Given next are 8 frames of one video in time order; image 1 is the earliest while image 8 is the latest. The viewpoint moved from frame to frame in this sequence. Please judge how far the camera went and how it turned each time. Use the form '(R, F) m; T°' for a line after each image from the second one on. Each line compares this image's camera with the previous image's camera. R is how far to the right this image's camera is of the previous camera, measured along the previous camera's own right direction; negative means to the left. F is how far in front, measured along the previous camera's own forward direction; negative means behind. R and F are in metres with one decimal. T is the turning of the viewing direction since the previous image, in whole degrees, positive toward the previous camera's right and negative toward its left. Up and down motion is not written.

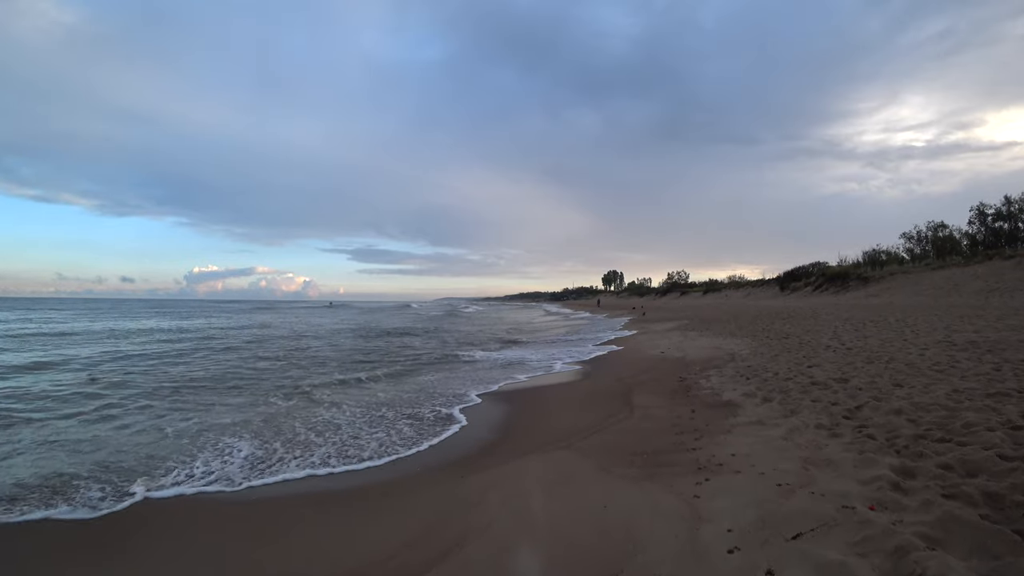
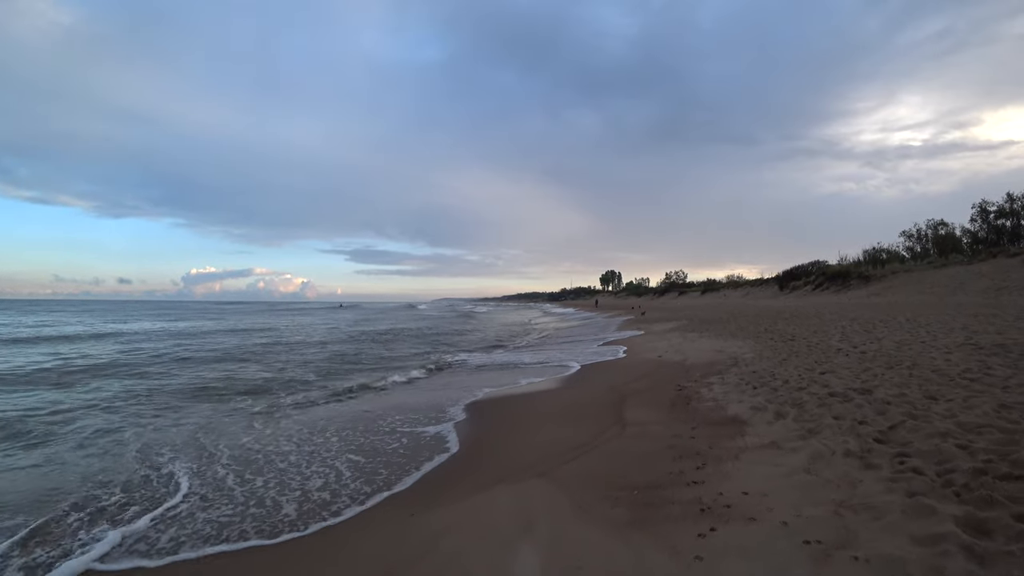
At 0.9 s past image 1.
(+0.3, +0.7) m; 0°
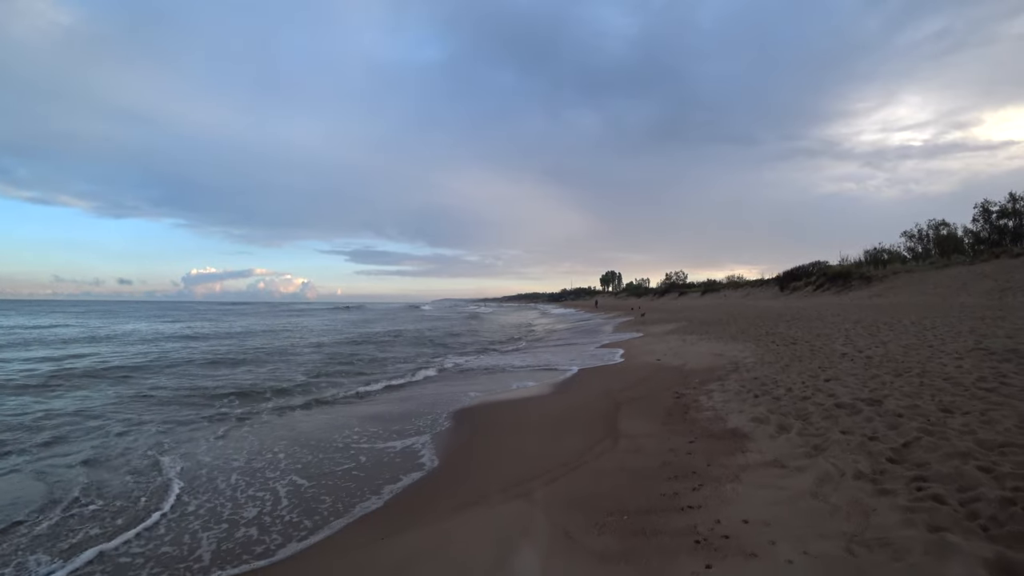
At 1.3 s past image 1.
(+0.2, +0.3) m; 0°
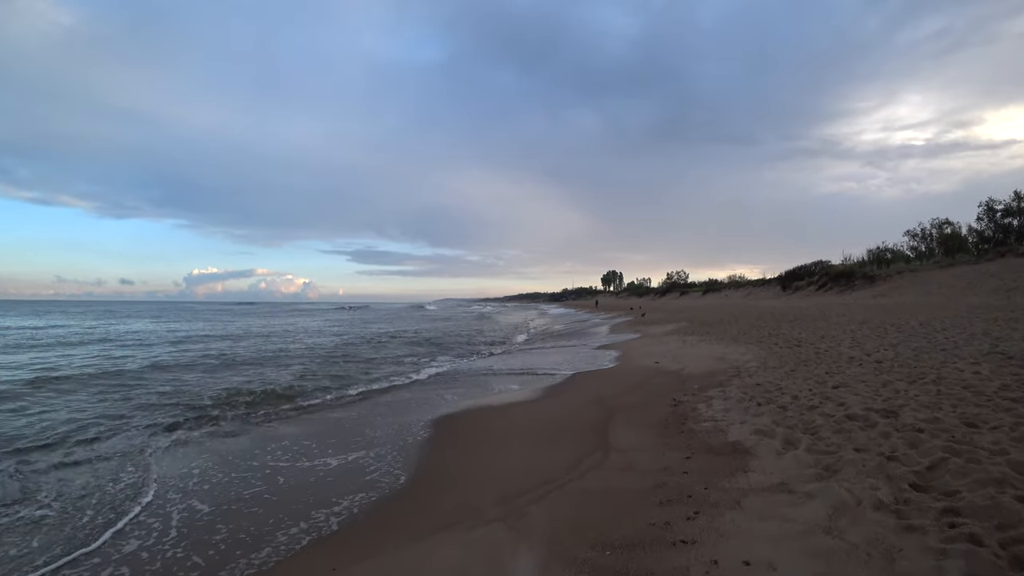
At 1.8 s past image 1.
(+0.2, +0.4) m; 0°
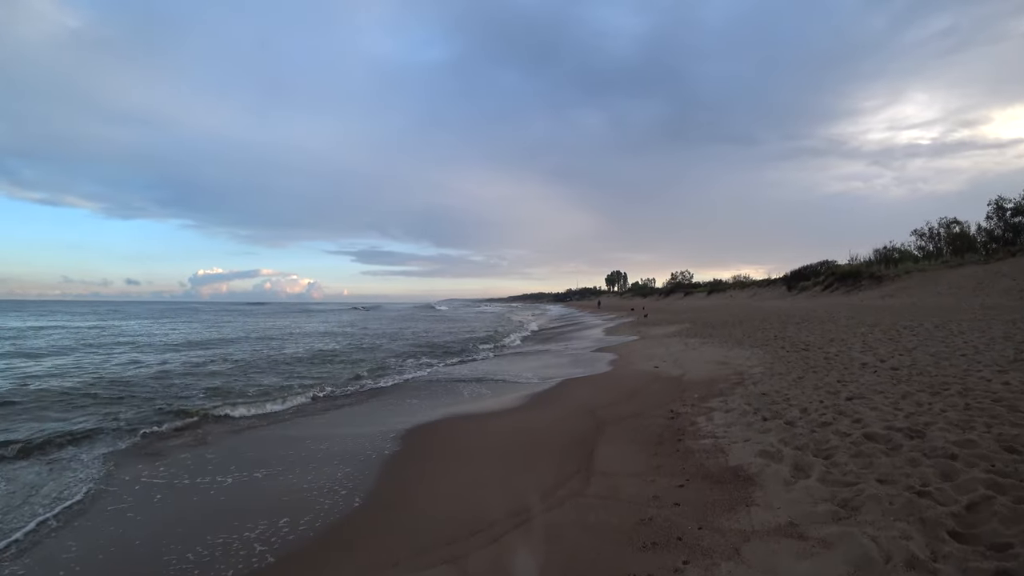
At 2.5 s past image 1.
(+0.3, +0.5) m; -1°
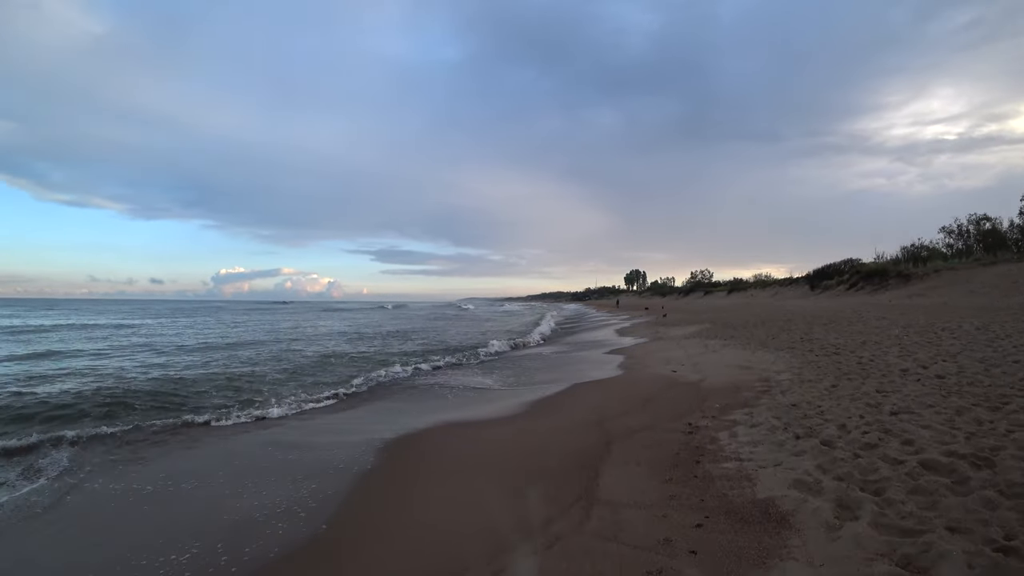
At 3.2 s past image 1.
(+0.2, +0.5) m; -2°
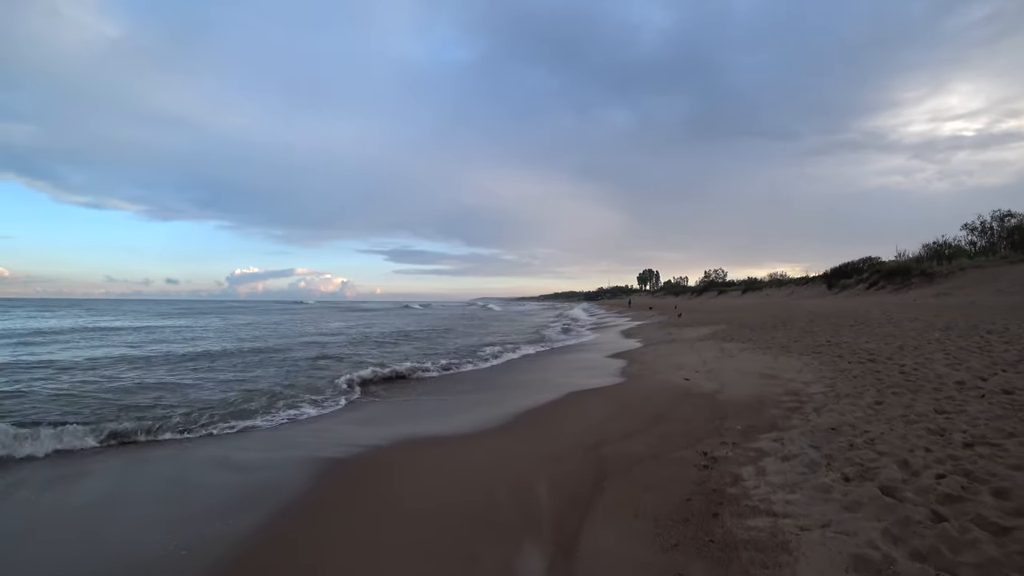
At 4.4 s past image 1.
(+0.4, +1.0) m; -1°
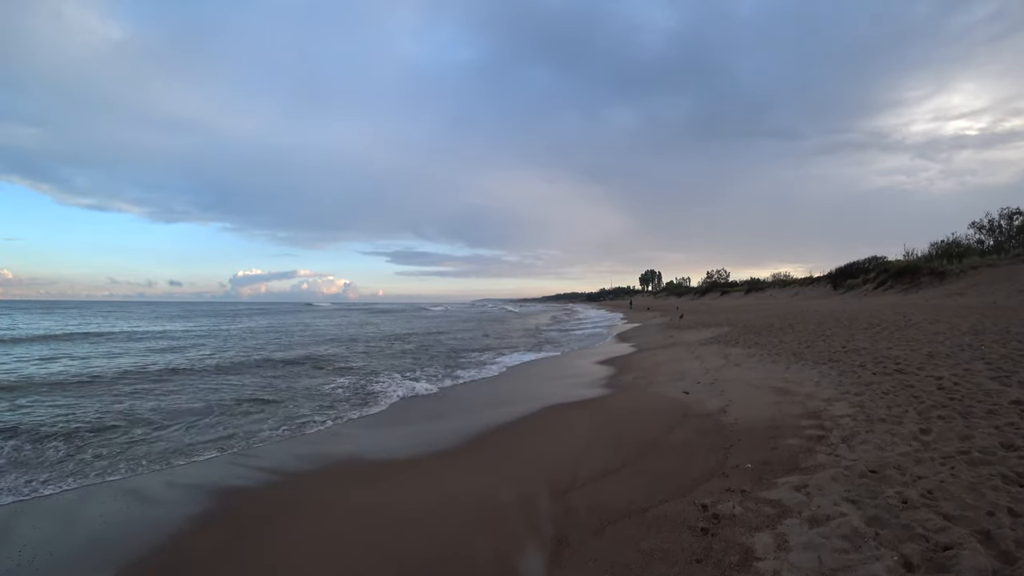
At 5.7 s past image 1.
(+0.5, +1.0) m; 0°
